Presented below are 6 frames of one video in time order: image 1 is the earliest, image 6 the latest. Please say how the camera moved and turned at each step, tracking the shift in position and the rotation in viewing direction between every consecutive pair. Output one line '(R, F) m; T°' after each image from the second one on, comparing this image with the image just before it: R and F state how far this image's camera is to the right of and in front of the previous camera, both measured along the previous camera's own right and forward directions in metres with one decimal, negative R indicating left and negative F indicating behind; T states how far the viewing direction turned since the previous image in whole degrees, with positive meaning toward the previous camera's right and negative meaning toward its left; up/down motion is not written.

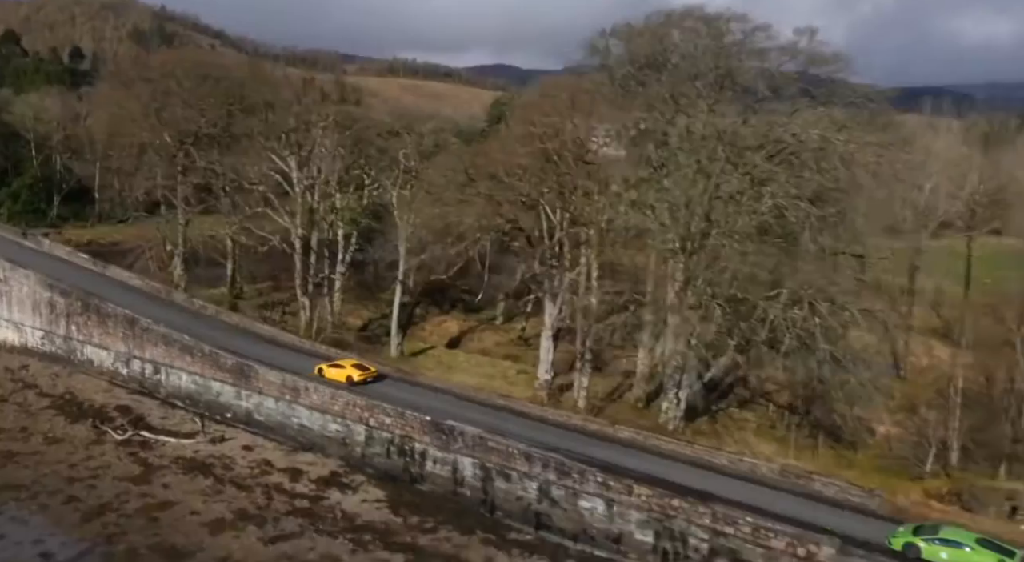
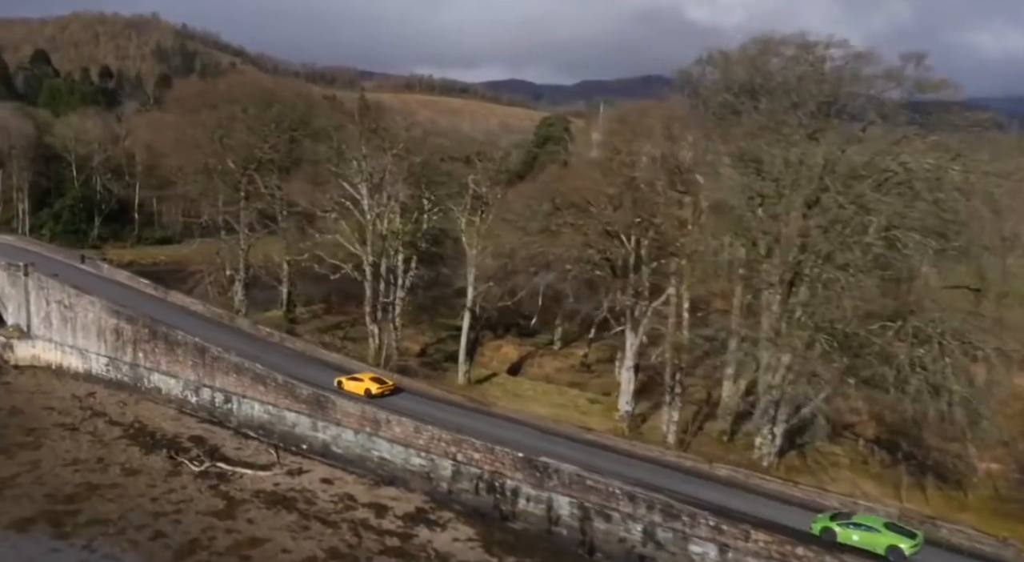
(-1.8, +0.3) m; -1°
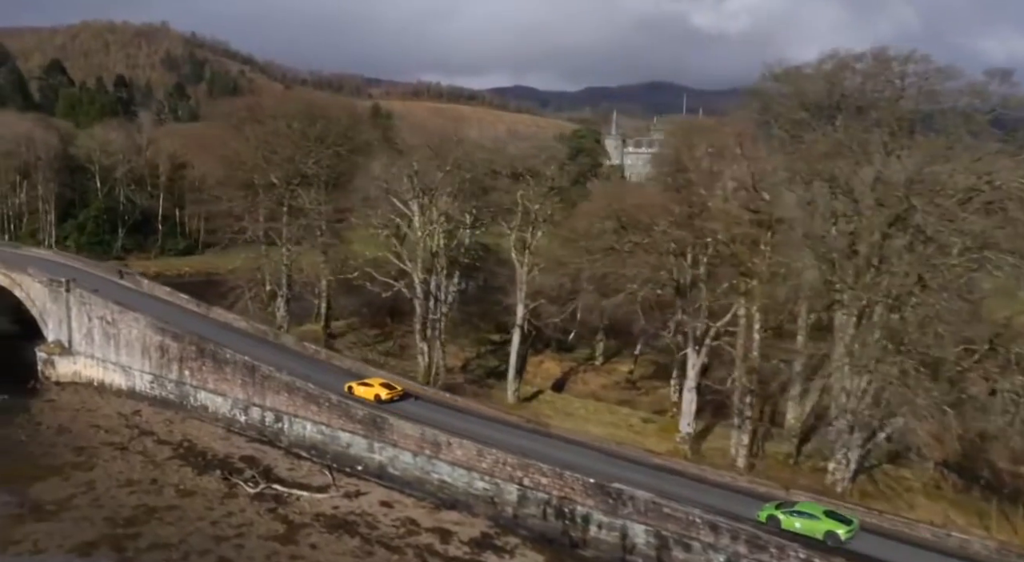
(-1.4, +0.3) m; -1°
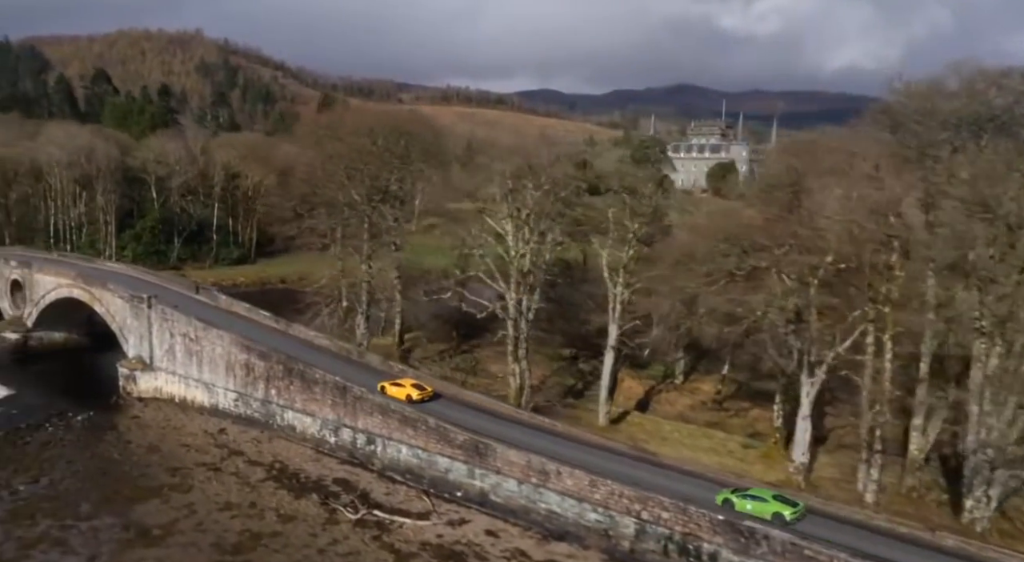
(-2.1, +0.5) m; -2°
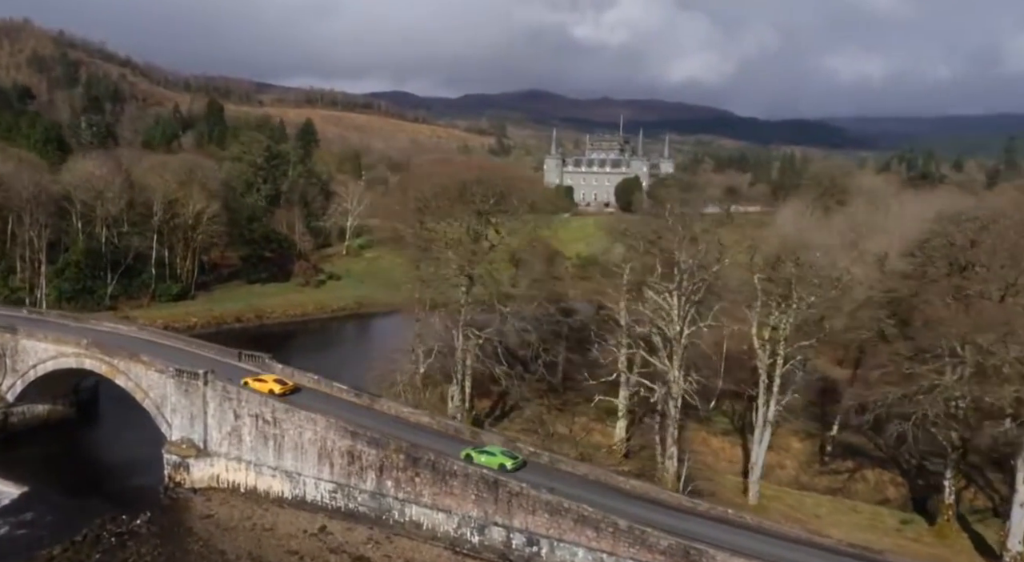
(-8.7, +2.9) m; +8°
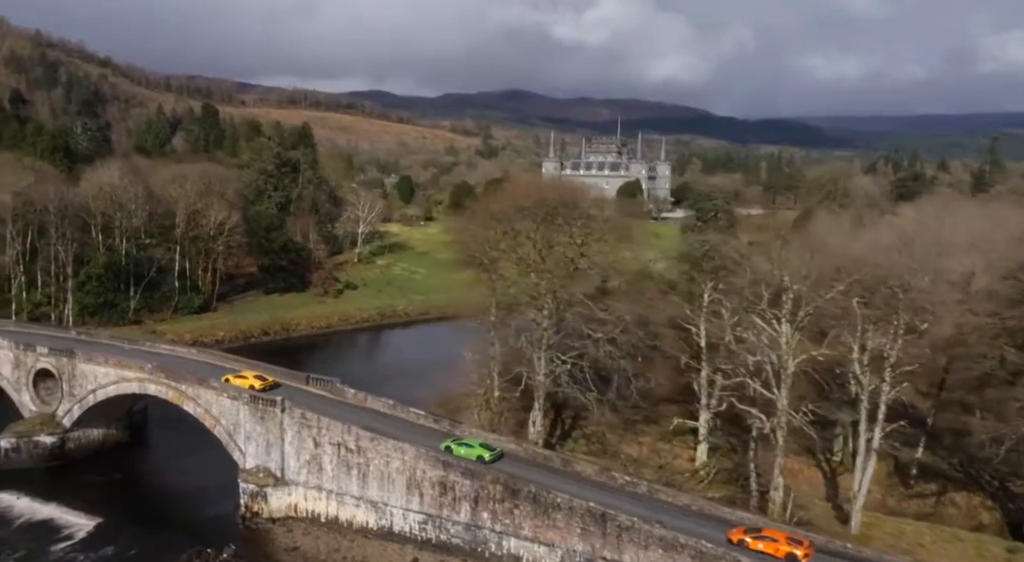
(-3.5, +0.6) m; +1°
